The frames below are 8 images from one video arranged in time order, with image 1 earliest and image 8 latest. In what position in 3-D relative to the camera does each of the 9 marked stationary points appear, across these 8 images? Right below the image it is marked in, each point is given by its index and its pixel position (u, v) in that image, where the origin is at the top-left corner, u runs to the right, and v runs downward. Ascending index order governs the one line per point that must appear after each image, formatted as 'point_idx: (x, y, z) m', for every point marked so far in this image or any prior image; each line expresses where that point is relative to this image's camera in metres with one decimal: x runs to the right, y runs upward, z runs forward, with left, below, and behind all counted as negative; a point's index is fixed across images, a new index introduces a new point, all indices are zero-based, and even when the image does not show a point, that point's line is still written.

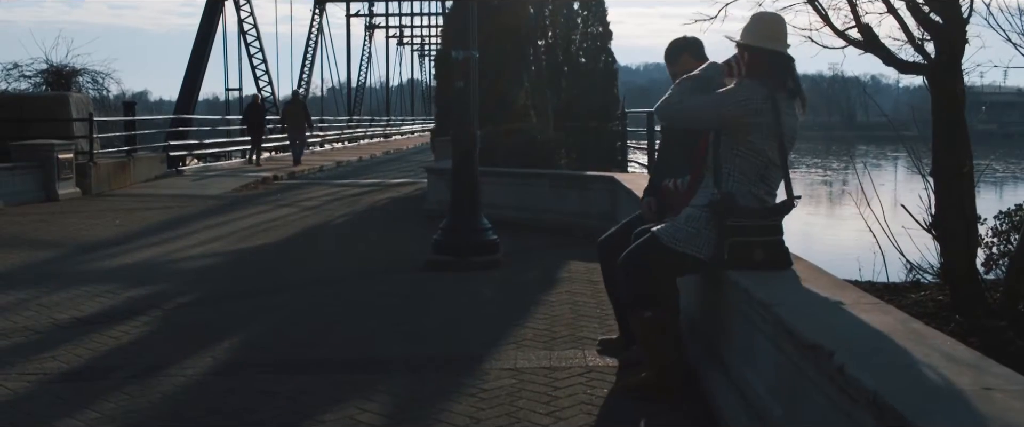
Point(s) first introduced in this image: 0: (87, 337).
0: (-2.1, -0.6, +6.0) m
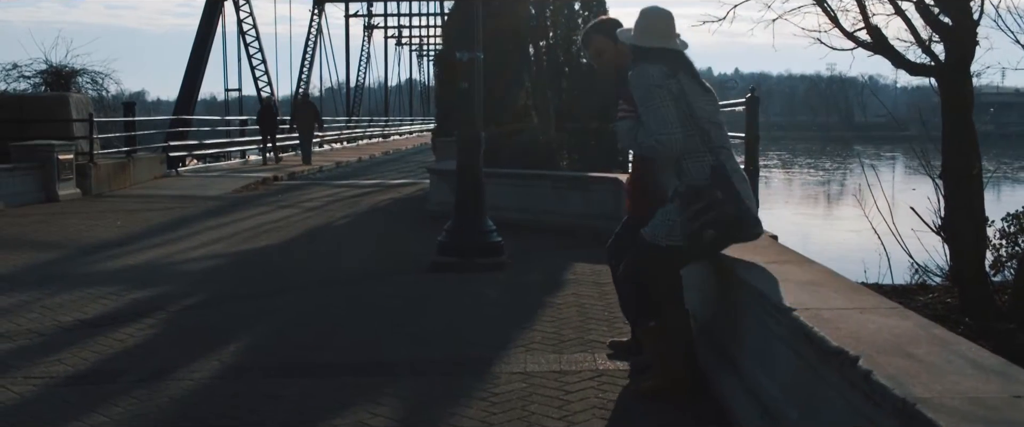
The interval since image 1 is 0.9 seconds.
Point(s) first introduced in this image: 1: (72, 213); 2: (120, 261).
0: (-2.1, -0.6, +6.0) m
1: (-4.8, 0.0, +13.1) m
2: (-3.0, -0.4, +9.3) m
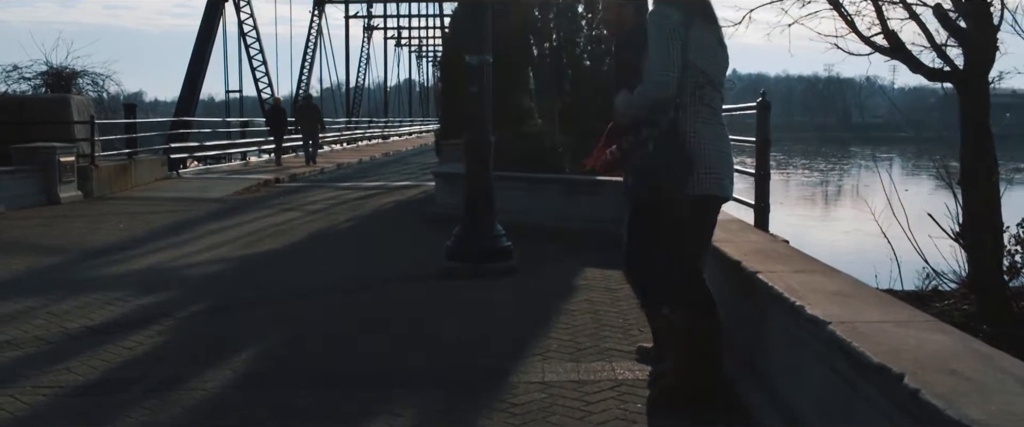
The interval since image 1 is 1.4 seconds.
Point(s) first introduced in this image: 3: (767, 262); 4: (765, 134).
0: (-2.0, -0.7, +5.9) m
1: (-4.7, 0.0, +13.0) m
2: (-3.0, -0.4, +9.2) m
3: (+0.9, -0.2, +4.4) m
4: (+1.7, +0.5, +8.1) m
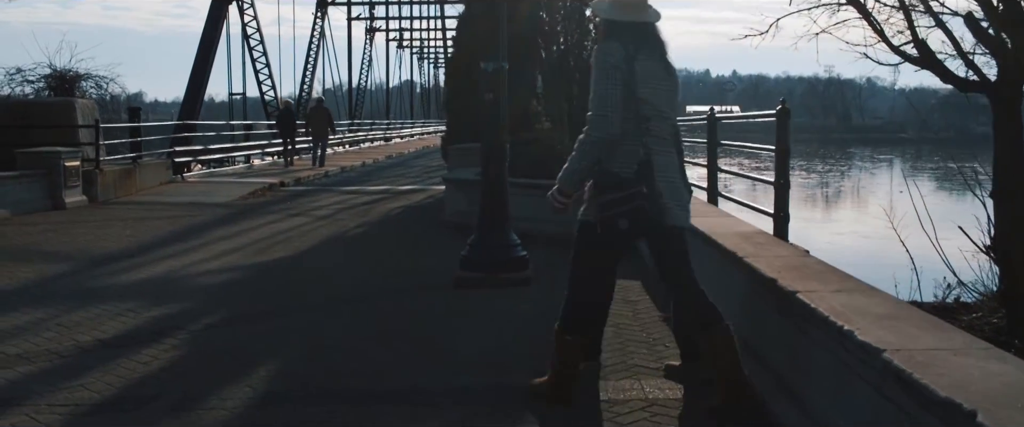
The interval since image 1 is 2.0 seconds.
0: (-1.9, -0.7, +5.8) m
1: (-4.6, -0.1, +12.9) m
2: (-2.8, -0.5, +9.1) m
3: (+1.0, -0.2, +4.3) m
4: (+1.8, +0.5, +8.0) m
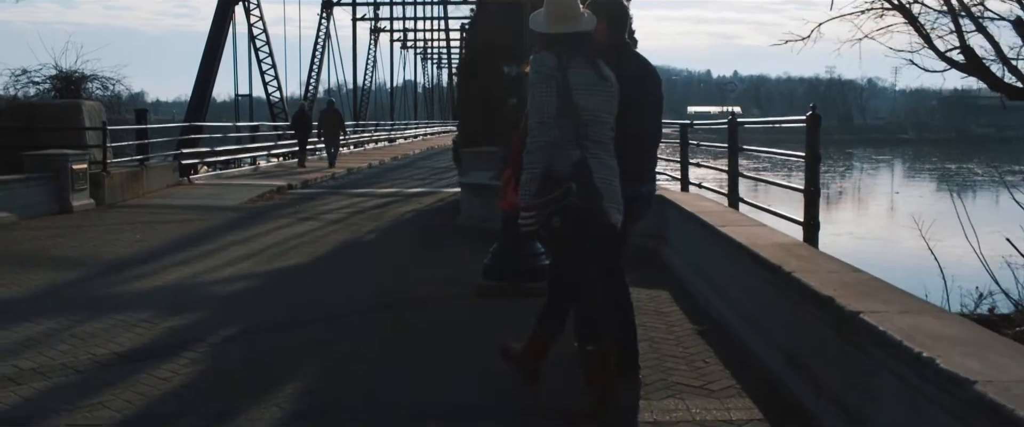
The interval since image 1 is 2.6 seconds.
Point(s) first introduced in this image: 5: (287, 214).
0: (-1.7, -0.8, +5.6) m
1: (-4.5, -0.1, +12.7) m
2: (-2.7, -0.5, +8.9) m
3: (+1.2, -0.3, +4.1) m
4: (+1.9, +0.4, +7.8) m
5: (-2.7, 0.0, +14.3) m
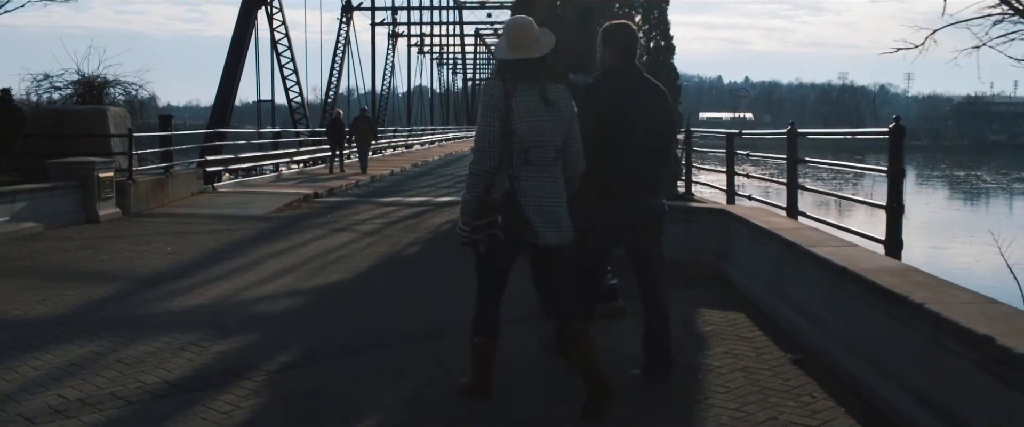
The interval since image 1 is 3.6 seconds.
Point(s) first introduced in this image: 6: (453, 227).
0: (-1.4, -0.8, +5.1) m
1: (-4.0, -0.2, +12.3) m
2: (-2.3, -0.6, +8.5) m
3: (+1.6, -0.4, +3.7) m
4: (+2.3, +0.3, +7.3) m
5: (-2.2, -0.1, +13.8) m
6: (-0.6, -0.1, +13.2) m
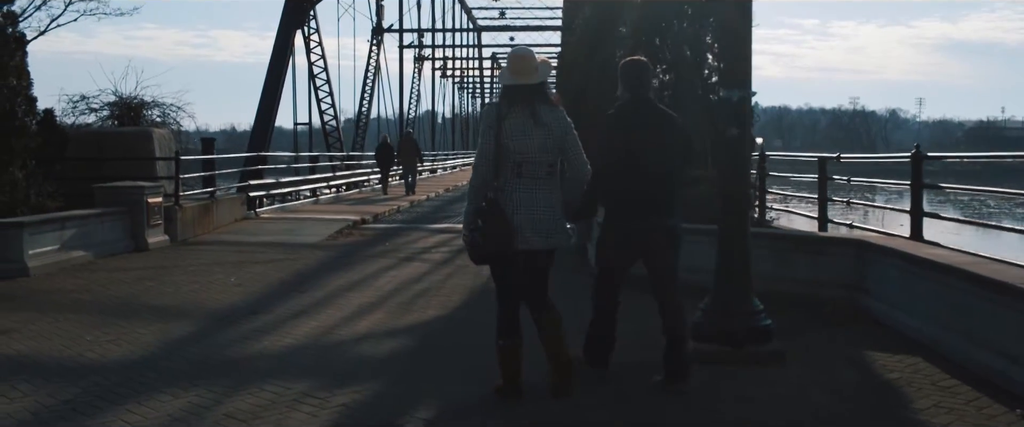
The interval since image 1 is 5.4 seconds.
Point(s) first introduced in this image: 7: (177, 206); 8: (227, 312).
0: (-0.6, -1.0, +4.3) m
1: (-3.2, -0.5, +11.5) m
2: (-1.5, -0.8, +7.6) m
3: (+2.3, -0.5, +2.8) m
4: (+3.1, +0.2, +6.5) m
5: (-1.4, -0.4, +13.0) m
6: (+0.2, -0.4, +12.3) m
7: (-3.8, +0.1, +13.8) m
8: (-2.1, -0.7, +8.7) m
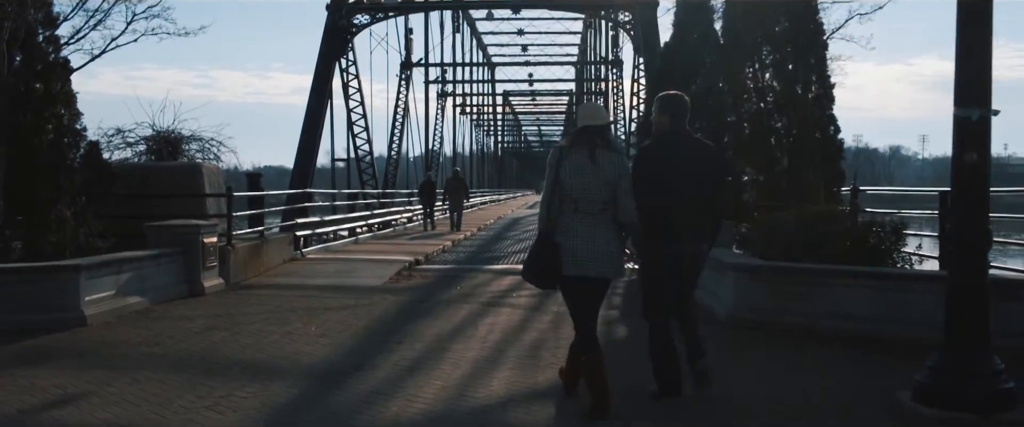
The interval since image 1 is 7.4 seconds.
0: (+0.3, -1.1, +3.2) m
1: (-2.3, -0.9, +10.4) m
2: (-0.6, -1.0, +6.5) m
3: (+3.2, -0.5, +1.7) m
4: (+4.0, 0.0, +5.4) m
5: (-0.5, -0.8, +11.9) m
6: (+1.0, -0.8, +11.2) m
7: (-2.9, -0.3, +12.7) m
8: (-1.2, -1.0, +7.6) m
